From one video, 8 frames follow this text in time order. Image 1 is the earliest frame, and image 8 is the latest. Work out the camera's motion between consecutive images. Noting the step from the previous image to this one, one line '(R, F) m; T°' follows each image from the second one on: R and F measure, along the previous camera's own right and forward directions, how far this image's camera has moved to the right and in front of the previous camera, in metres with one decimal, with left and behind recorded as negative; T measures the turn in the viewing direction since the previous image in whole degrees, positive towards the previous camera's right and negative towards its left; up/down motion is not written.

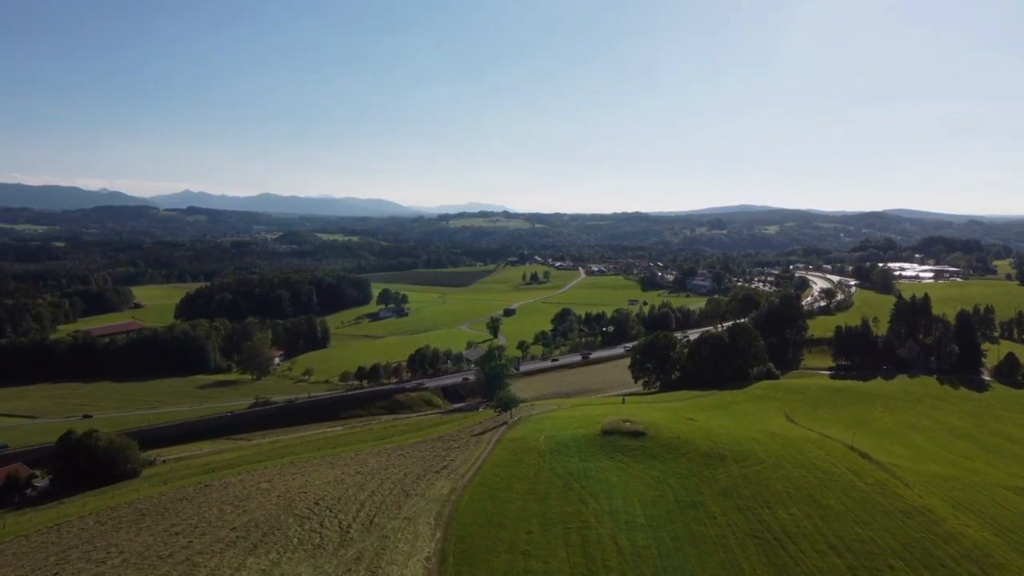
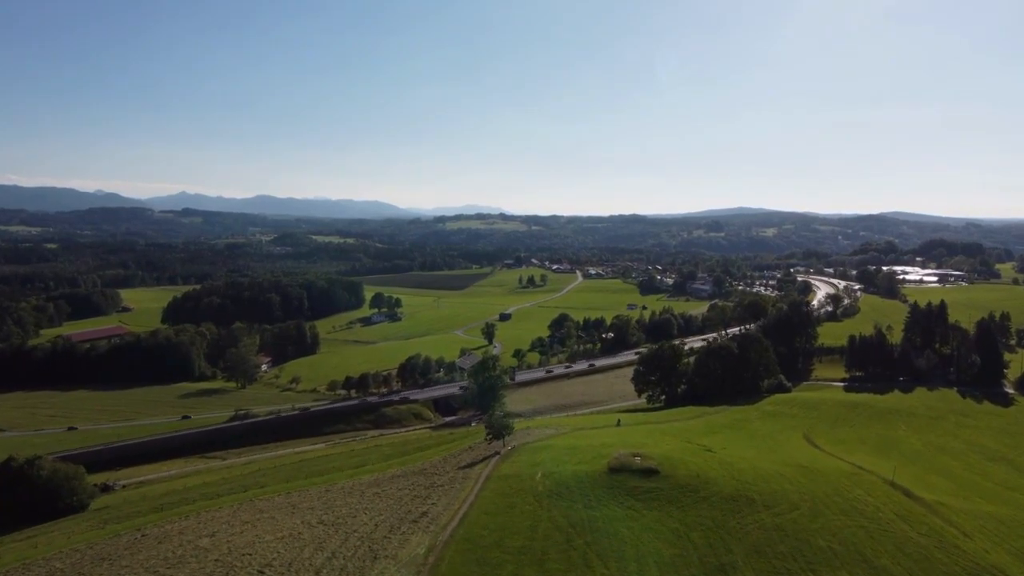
(+0.2, +3.8) m; 0°
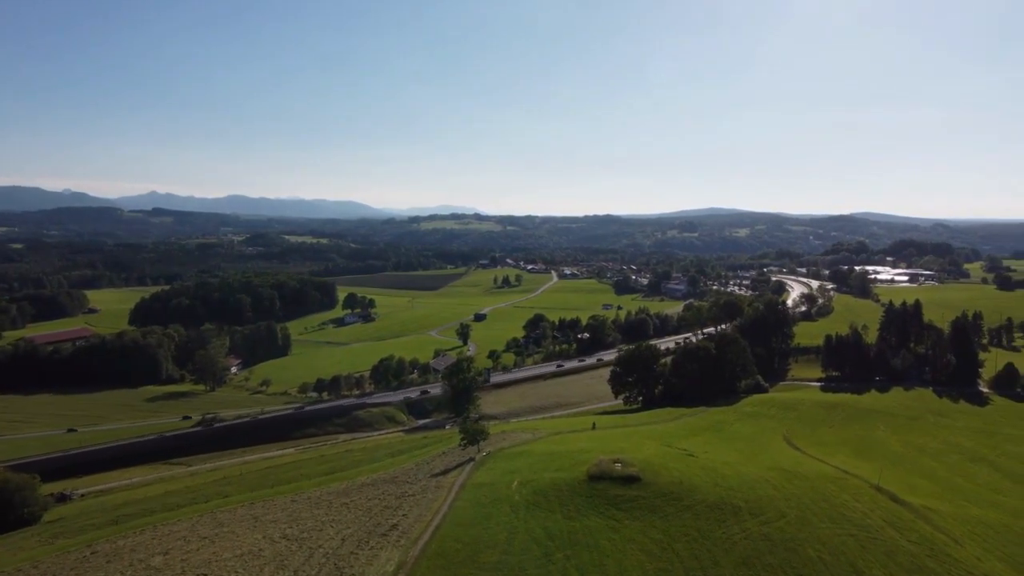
(0.0, +1.9) m; +3°
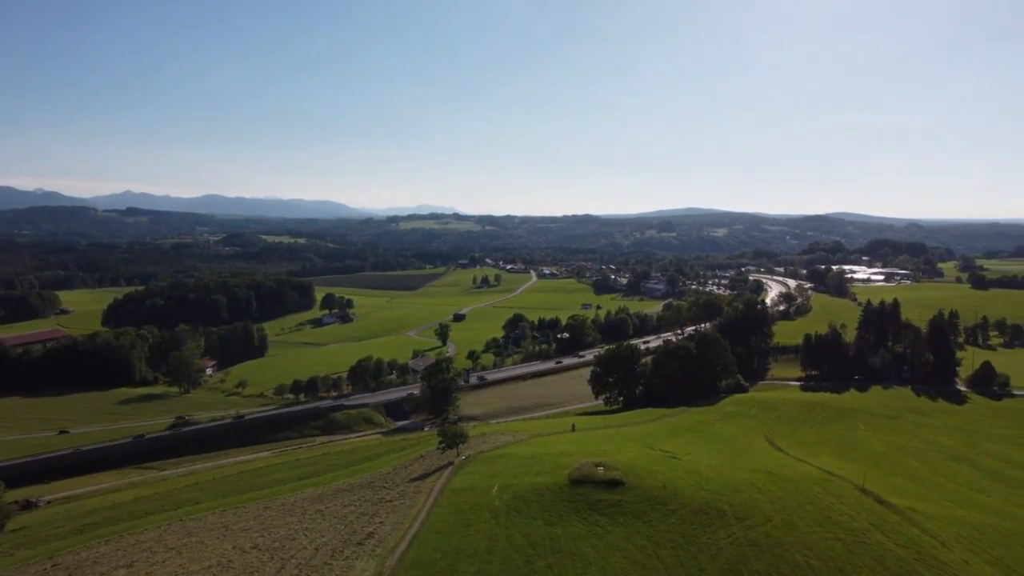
(0.0, +1.3) m; +2°
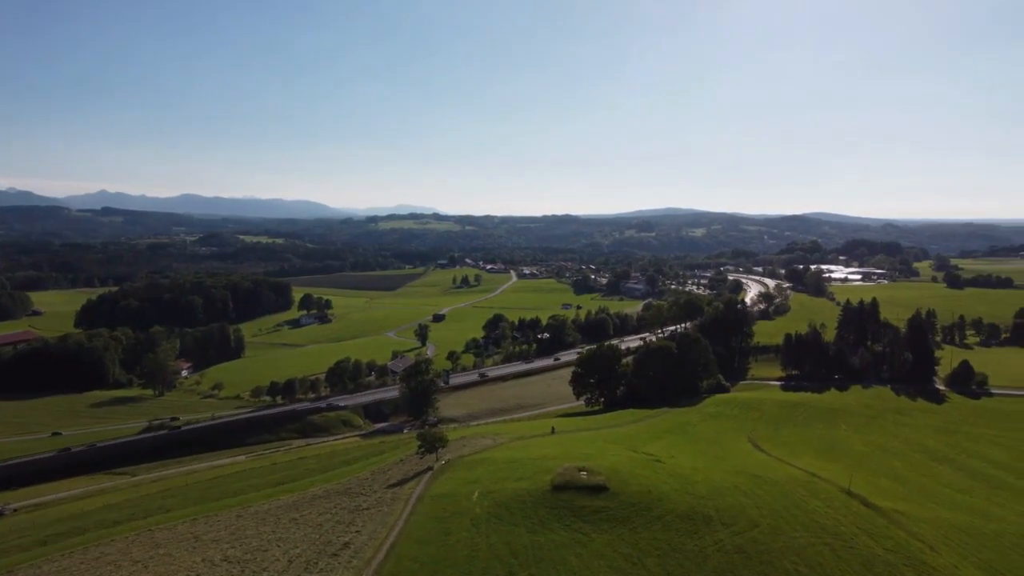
(0.0, +1.2) m; +2°
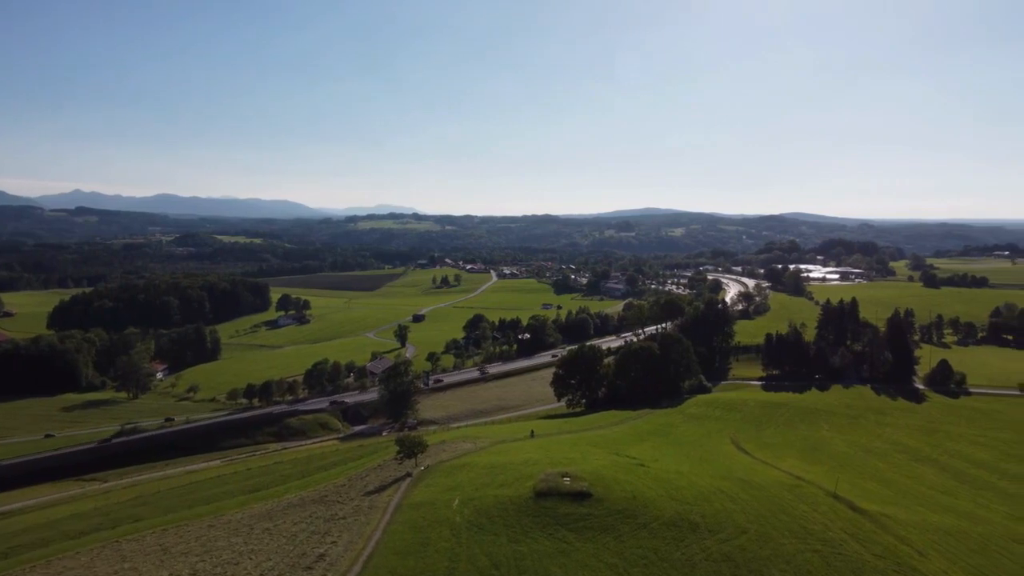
(0.0, +1.2) m; +2°
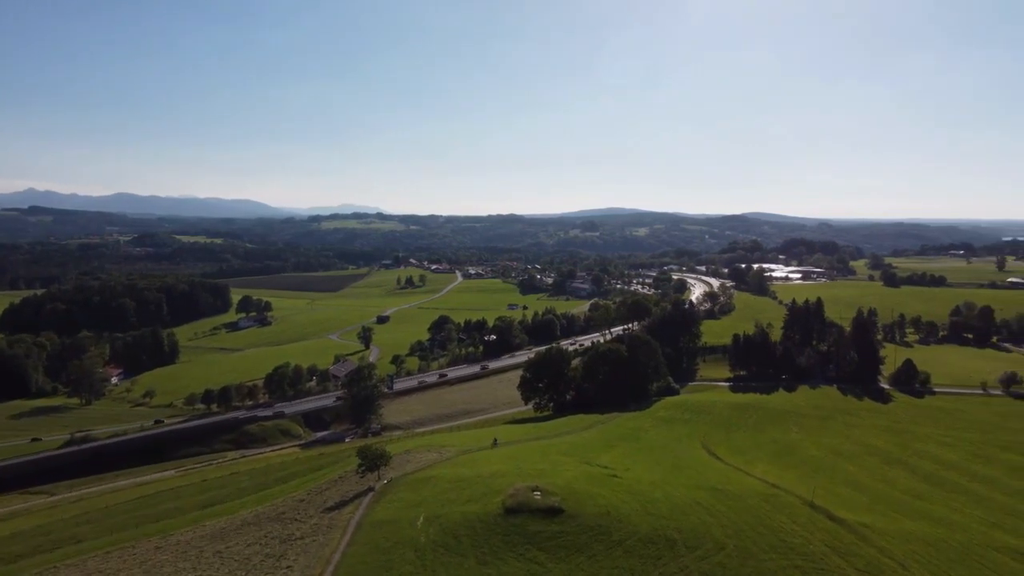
(0.0, +2.0) m; +3°
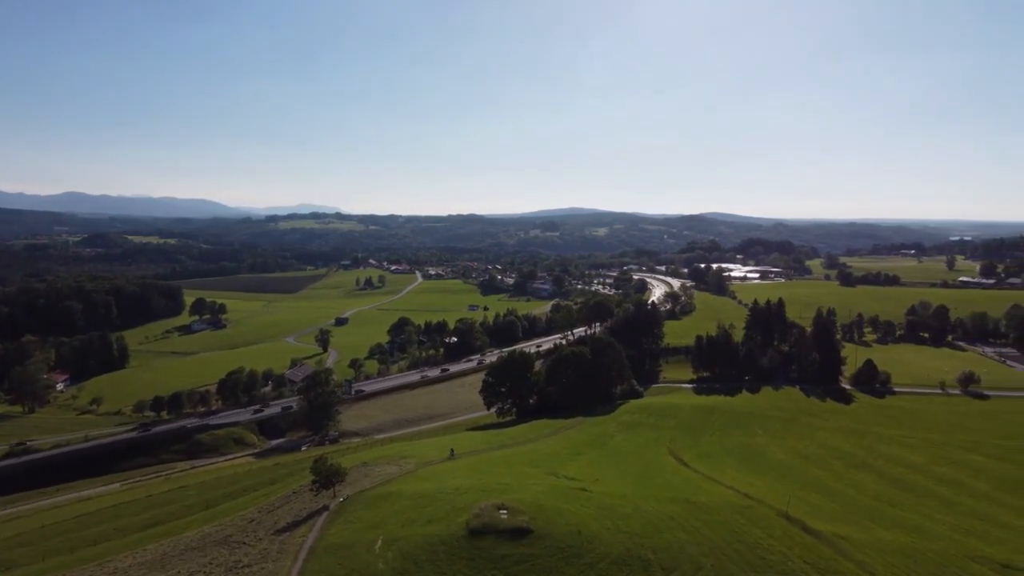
(-0.1, +2.1) m; +4°
